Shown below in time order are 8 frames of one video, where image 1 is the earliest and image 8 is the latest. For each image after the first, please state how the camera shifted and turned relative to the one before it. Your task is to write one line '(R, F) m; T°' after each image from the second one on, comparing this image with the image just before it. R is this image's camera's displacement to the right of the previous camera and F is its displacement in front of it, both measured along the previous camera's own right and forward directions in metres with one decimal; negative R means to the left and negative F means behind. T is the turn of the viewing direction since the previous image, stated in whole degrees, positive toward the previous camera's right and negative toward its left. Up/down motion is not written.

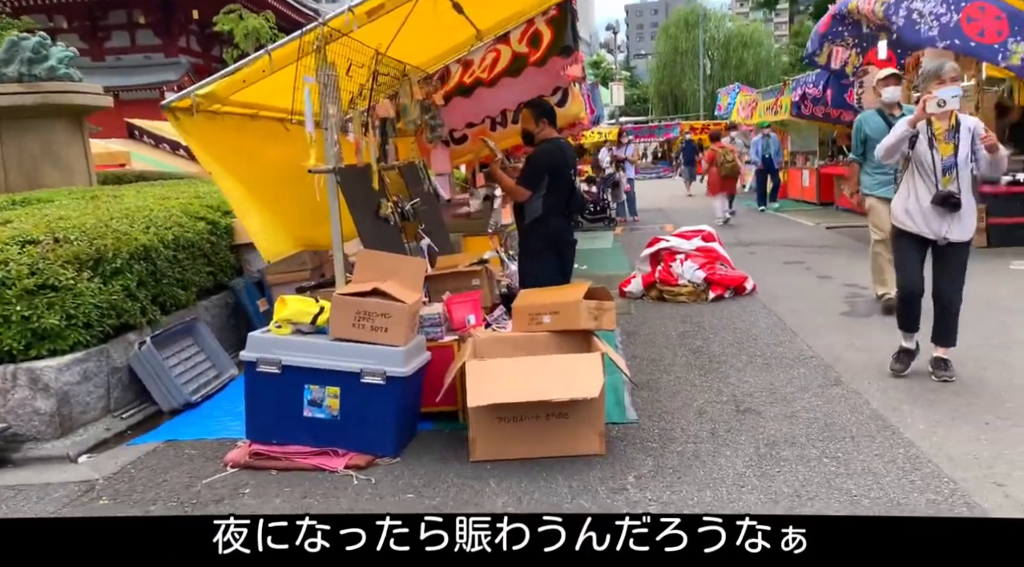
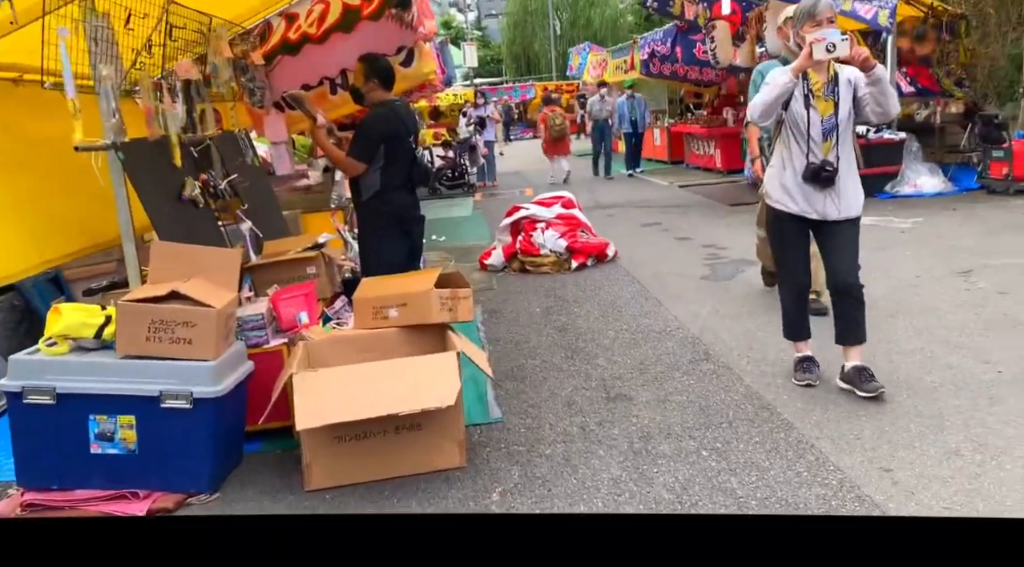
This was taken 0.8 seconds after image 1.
(+0.1, +0.5) m; +10°
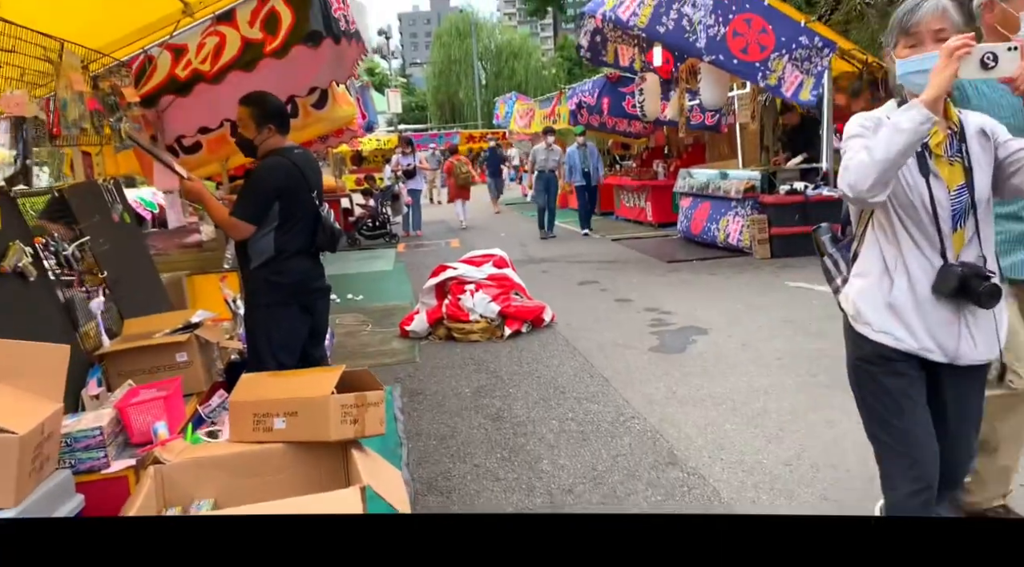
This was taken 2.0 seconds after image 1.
(0.0, +0.6) m; +6°
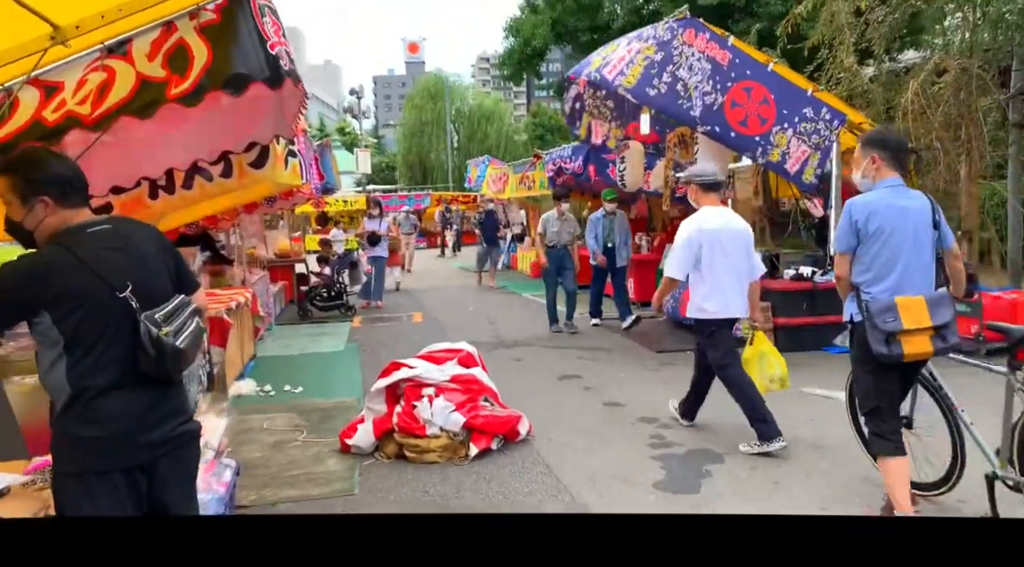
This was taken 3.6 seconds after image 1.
(0.0, +1.0) m; +3°
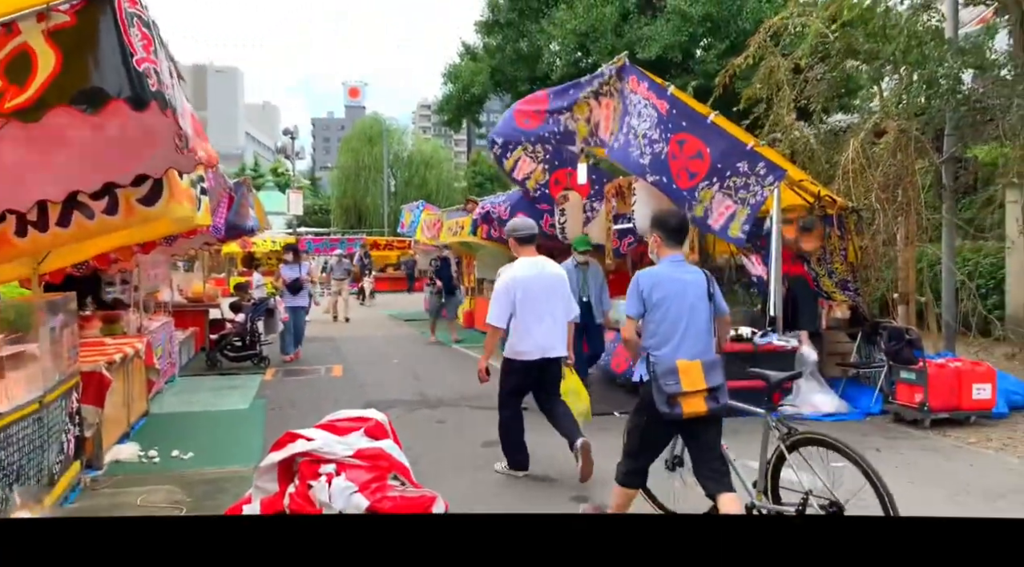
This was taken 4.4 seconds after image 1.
(+0.1, +0.5) m; +5°
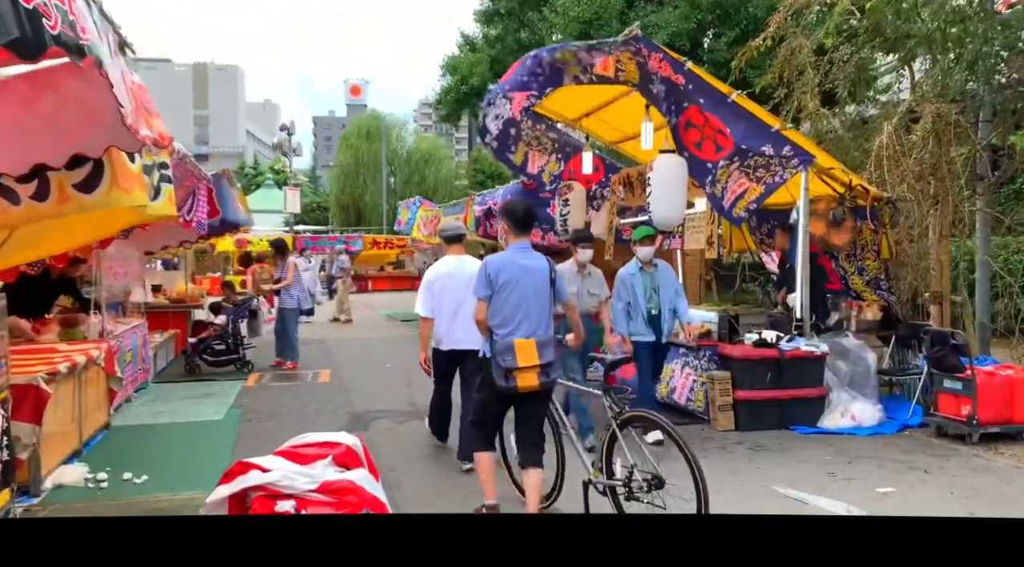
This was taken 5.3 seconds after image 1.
(0.0, +0.6) m; 0°
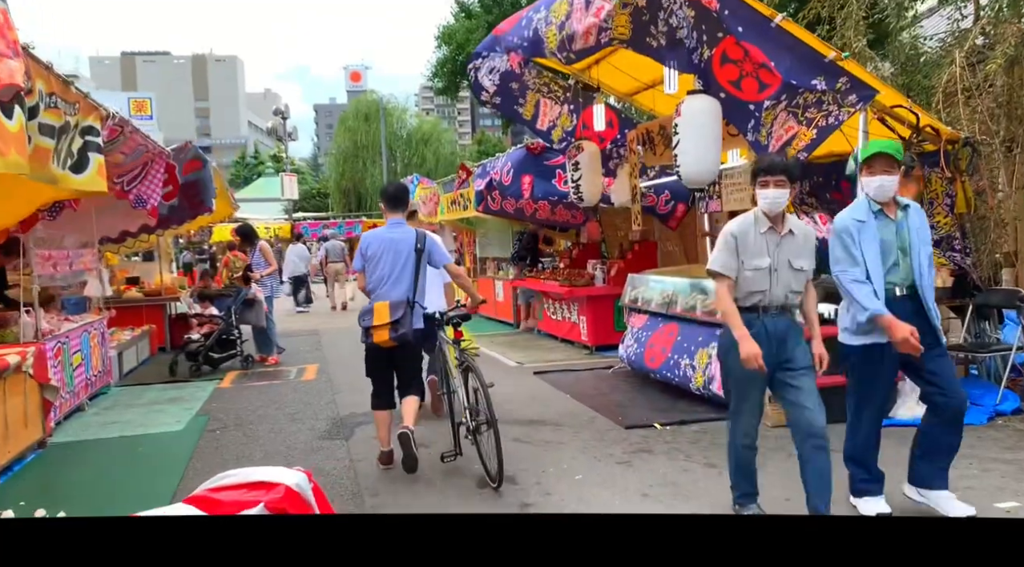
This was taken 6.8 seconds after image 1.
(0.0, +1.0) m; -1°
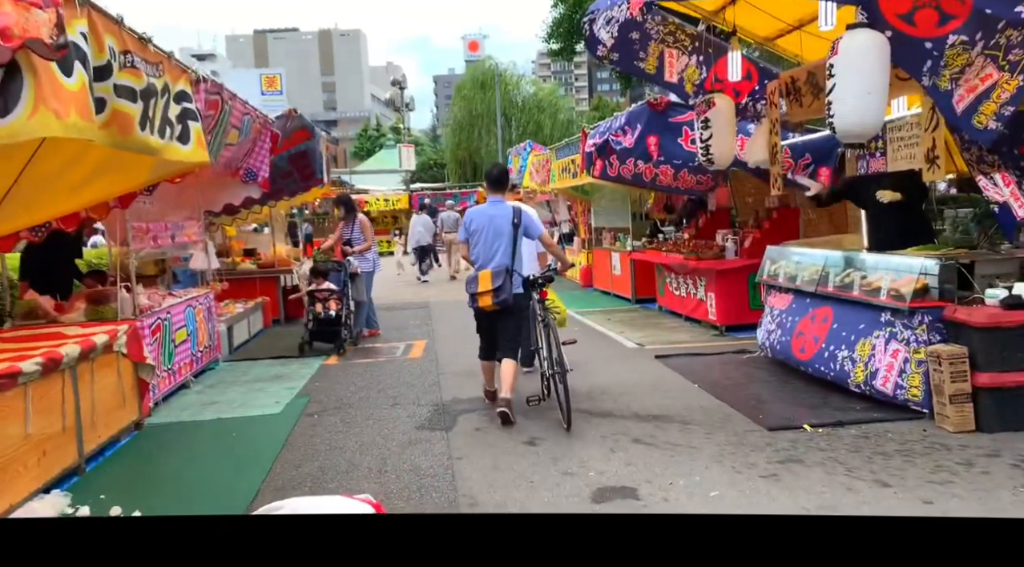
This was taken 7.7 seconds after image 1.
(0.0, +0.7) m; -9°
